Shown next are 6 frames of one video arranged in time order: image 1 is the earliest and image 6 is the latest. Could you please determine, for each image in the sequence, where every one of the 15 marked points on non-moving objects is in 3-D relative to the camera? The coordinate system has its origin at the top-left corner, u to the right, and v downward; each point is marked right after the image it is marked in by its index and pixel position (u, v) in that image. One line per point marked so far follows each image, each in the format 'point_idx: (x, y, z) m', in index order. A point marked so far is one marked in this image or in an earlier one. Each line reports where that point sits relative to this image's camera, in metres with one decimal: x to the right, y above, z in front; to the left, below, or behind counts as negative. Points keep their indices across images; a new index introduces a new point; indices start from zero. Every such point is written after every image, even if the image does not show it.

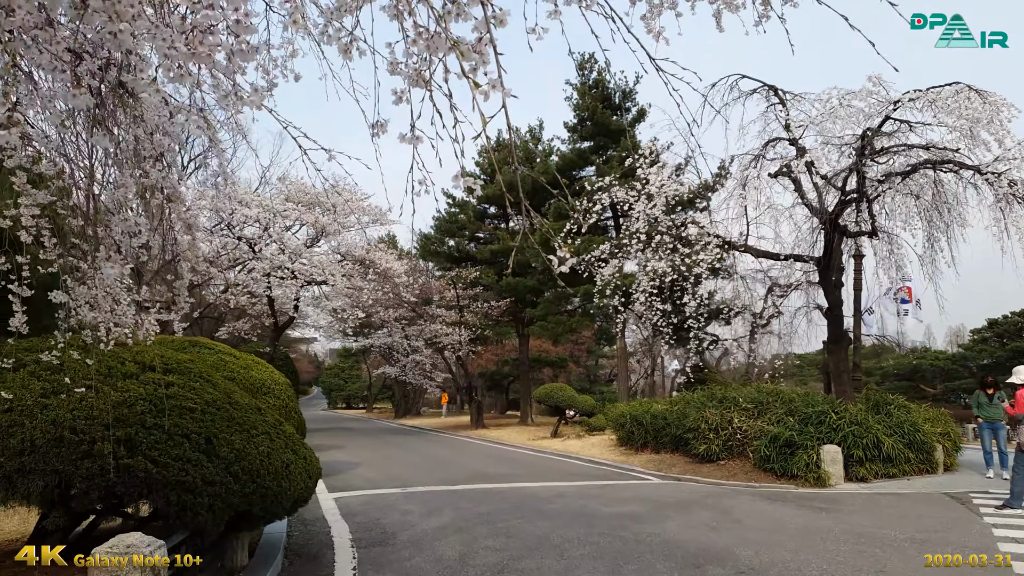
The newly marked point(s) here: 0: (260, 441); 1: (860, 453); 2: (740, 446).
0: (-1.3, -0.8, +4.0) m
1: (+3.9, -1.9, +8.8) m
2: (+2.9, -2.0, +10.0) m
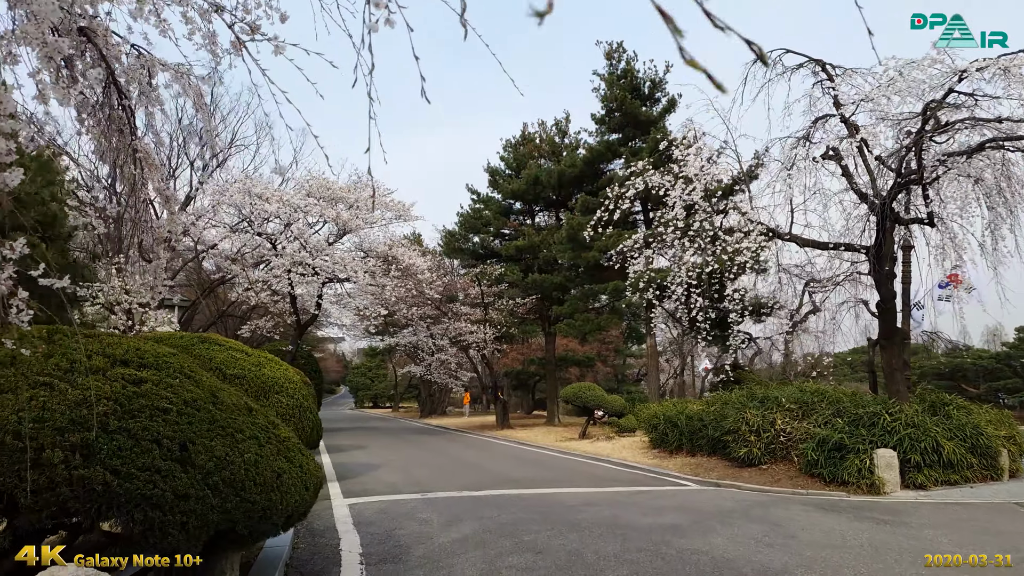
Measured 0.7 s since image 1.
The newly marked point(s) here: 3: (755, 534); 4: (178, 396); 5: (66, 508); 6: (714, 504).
0: (-1.2, -0.7, +3.4) m
1: (+4.2, -1.8, +8.1) m
2: (+3.3, -1.9, +9.3) m
3: (+1.7, -1.7, +5.5) m
4: (-1.4, -0.5, +3.4) m
5: (-1.6, -0.8, +2.9) m
6: (+1.8, -1.9, +6.9) m
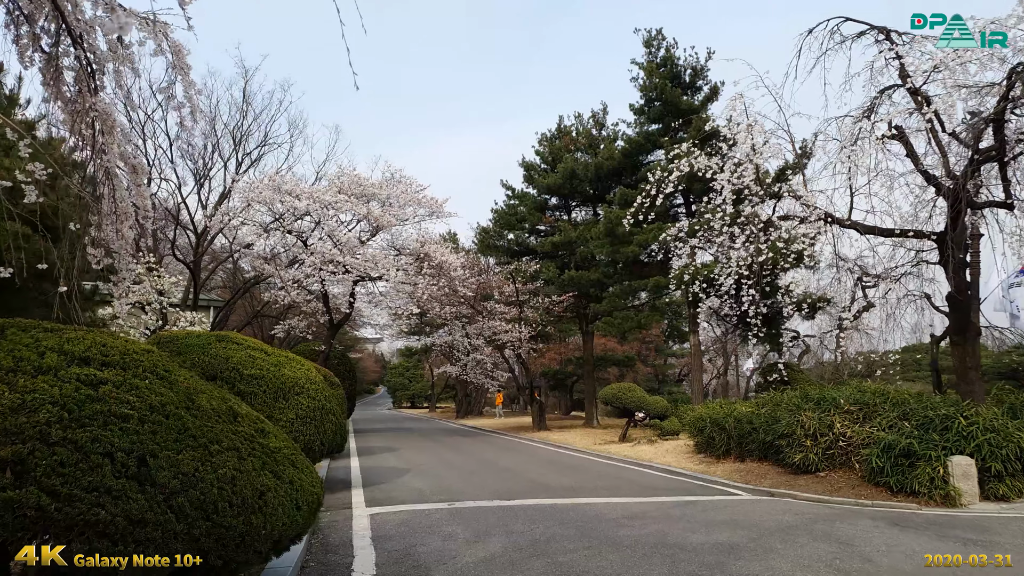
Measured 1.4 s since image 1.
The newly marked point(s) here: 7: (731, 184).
0: (-1.1, -0.6, +2.9) m
1: (+4.5, -1.7, +7.3) m
2: (+3.7, -1.8, +8.6) m
3: (+1.9, -1.6, +4.8) m
4: (-1.3, -0.4, +2.8) m
5: (-1.6, -0.7, +2.4) m
6: (+2.1, -1.8, +6.2) m
7: (+2.8, +1.3, +10.0) m
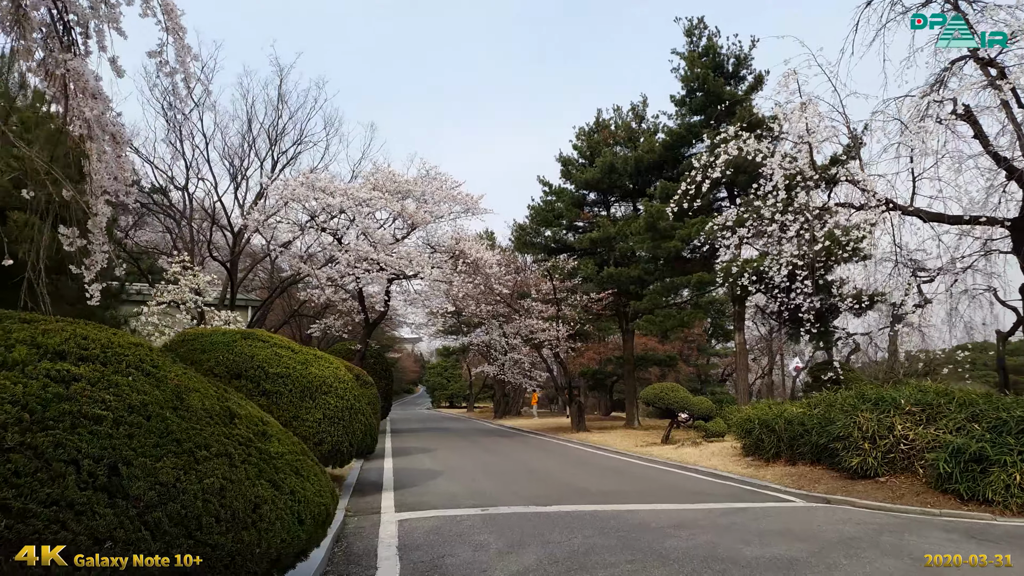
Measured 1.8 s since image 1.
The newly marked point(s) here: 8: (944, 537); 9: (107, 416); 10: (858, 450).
0: (-1.0, -0.6, +2.5) m
1: (+4.9, -1.6, +6.6) m
2: (+4.0, -1.8, +8.0) m
3: (+2.1, -1.6, +4.3) m
4: (-1.2, -0.4, +2.5) m
5: (-1.5, -0.7, +2.0) m
6: (+2.3, -1.8, +5.7) m
7: (+3.2, +1.3, +9.5) m
8: (+3.0, -1.7, +5.3) m
9: (-1.2, -0.4, +2.4) m
10: (+3.7, -1.8, +8.5) m
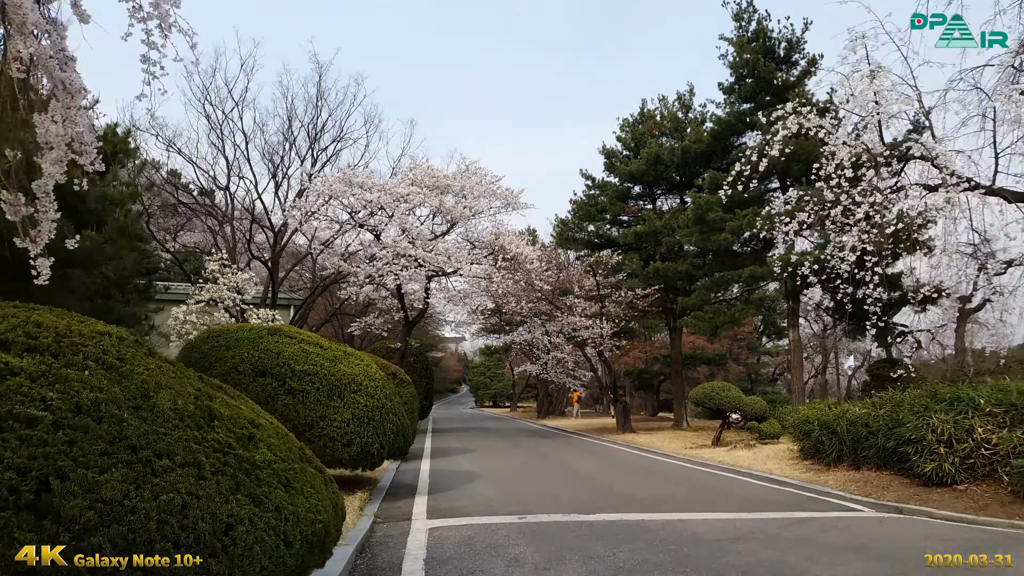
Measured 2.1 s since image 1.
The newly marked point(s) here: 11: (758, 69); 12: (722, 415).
0: (-0.9, -0.5, +2.1) m
1: (+5.2, -1.5, +5.9) m
2: (+4.4, -1.7, +7.2) m
3: (+2.3, -1.5, +3.6) m
4: (-1.2, -0.3, +2.0) m
5: (-1.4, -0.6, +1.6) m
6: (+2.6, -1.7, +5.1) m
7: (+3.7, +1.4, +8.8) m
8: (+3.2, -1.6, +4.7) m
9: (-1.2, -0.3, +1.9) m
10: (+4.1, -1.7, +7.8) m
11: (+5.3, +4.7, +16.8) m
12: (+4.0, -2.5, +15.0) m
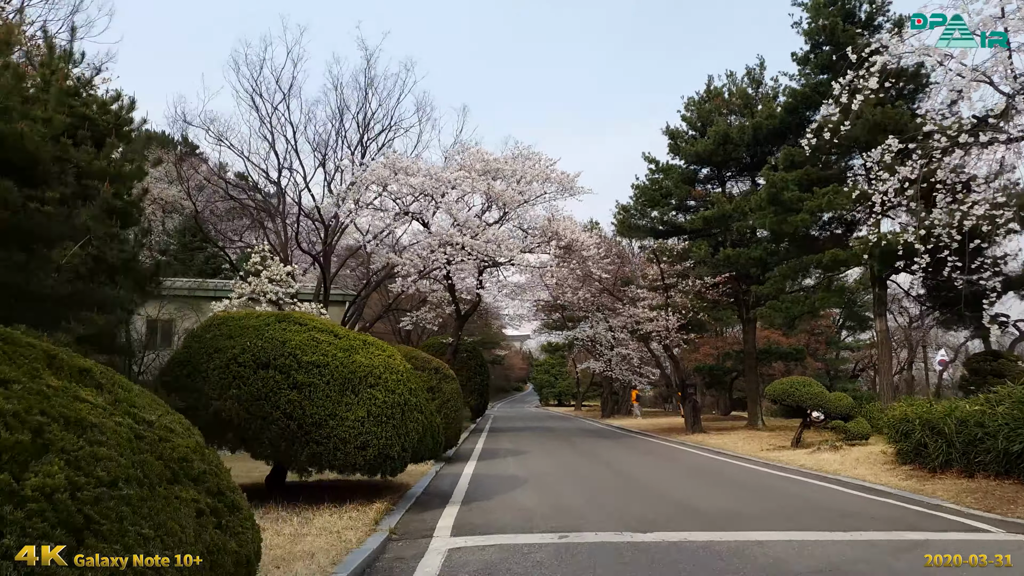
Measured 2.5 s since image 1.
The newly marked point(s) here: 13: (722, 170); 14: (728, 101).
0: (-1.0, -0.3, +1.1) m
1: (+5.4, -1.2, +4.3) m
2: (+4.7, -1.4, +5.8) m
3: (+2.3, -1.3, +2.4) m
4: (-1.3, -0.1, +1.1) m
5: (-1.6, -0.5, +0.7) m
6: (+2.7, -1.4, +3.8) m
7: (+4.1, +1.7, +7.4) m
8: (+3.3, -1.4, +3.3) m
9: (-1.3, -0.2, +1.0) m
10: (+4.5, -1.4, +6.3) m
11: (+6.3, +5.0, +15.2) m
12: (+5.0, -2.2, +13.5) m
13: (+5.2, +3.0, +19.5) m
14: (+5.4, +4.7, +19.5) m
